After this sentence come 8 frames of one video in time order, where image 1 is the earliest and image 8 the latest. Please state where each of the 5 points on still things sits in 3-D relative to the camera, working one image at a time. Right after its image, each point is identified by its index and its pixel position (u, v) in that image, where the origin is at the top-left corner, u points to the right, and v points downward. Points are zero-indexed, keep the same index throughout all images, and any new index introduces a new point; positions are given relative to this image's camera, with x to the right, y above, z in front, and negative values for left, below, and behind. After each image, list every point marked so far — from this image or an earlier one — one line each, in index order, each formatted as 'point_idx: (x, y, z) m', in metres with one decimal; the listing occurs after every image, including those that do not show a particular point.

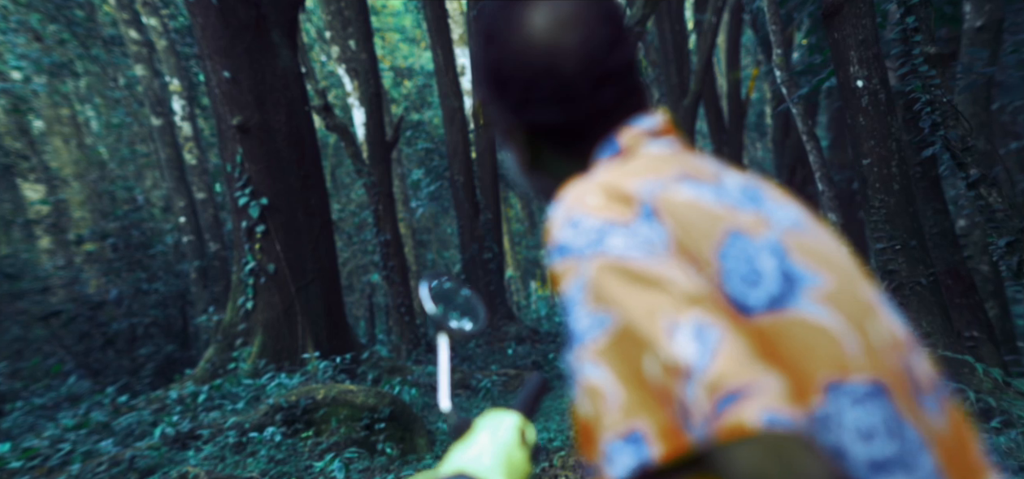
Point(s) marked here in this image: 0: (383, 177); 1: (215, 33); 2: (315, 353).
0: (-2.0, +0.9, +12.8) m
1: (-3.1, +2.2, +9.0) m
2: (-2.2, -1.2, +9.3) m
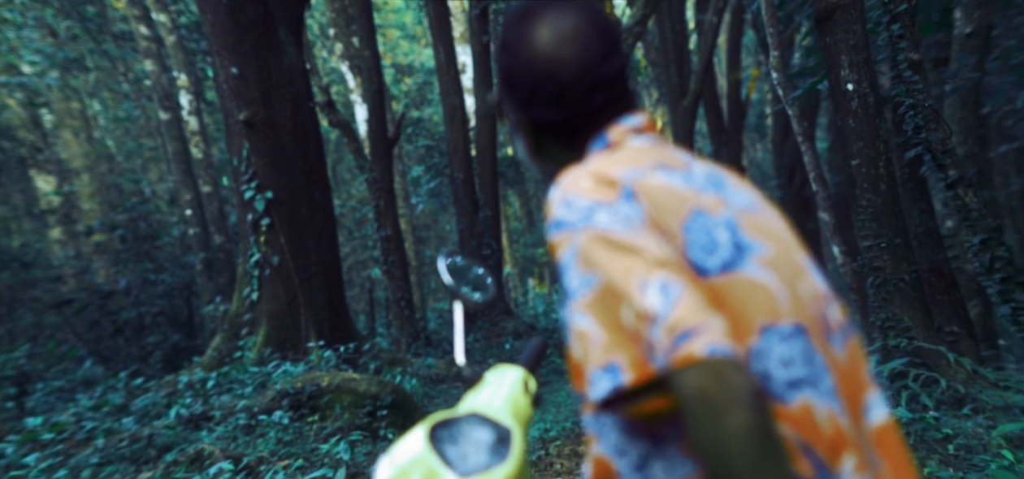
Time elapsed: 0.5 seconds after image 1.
0: (-2.0, +1.0, +13.1) m
1: (-3.1, +2.3, +9.2) m
2: (-2.2, -1.2, +9.6) m
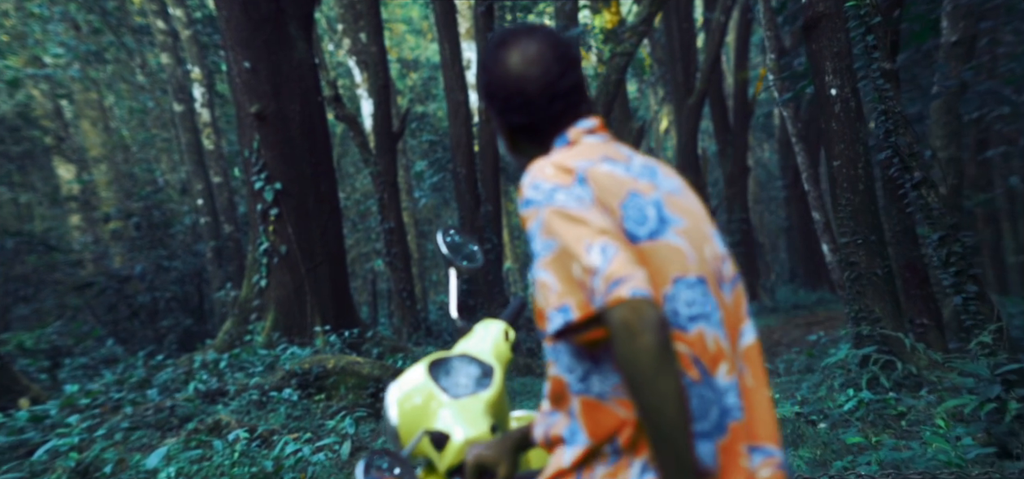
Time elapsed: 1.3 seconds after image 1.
0: (-2.0, +1.1, +13.5) m
1: (-3.1, +2.4, +9.7) m
2: (-2.2, -1.0, +10.0) m
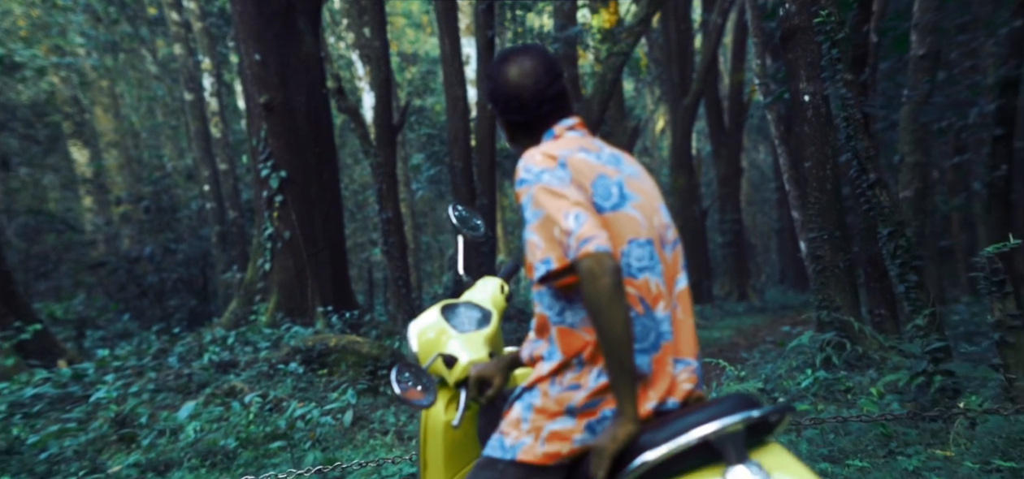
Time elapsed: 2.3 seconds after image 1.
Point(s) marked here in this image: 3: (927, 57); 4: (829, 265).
0: (-2.0, +1.3, +14.1) m
1: (-3.1, +2.6, +10.3) m
2: (-2.3, -0.9, +10.6) m
3: (+4.2, +1.9, +8.8) m
4: (+2.8, -0.2, +7.5) m
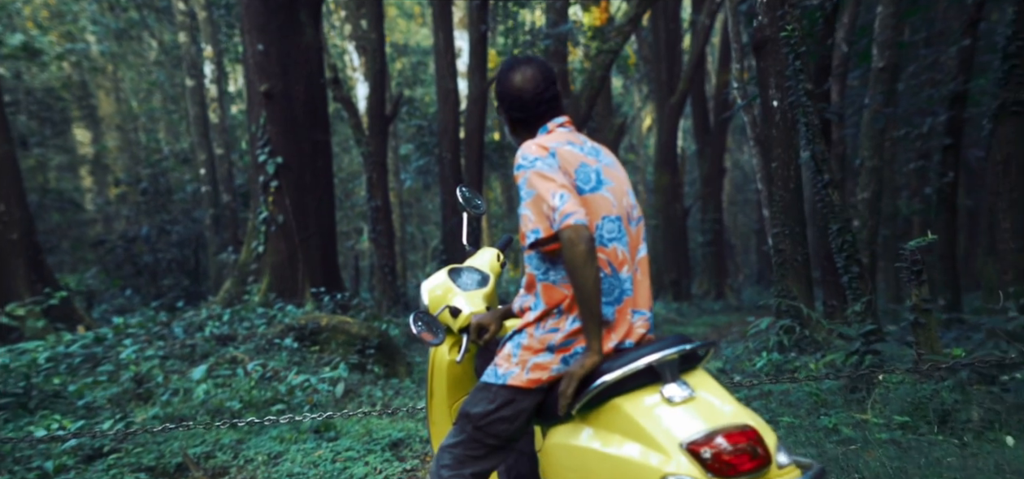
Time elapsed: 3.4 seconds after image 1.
0: (-2.2, +1.6, +14.7) m
1: (-3.2, +2.9, +10.8) m
2: (-2.5, -0.6, +11.3) m
3: (+4.1, +1.9, +9.5) m
4: (+2.6, -0.2, +8.2) m
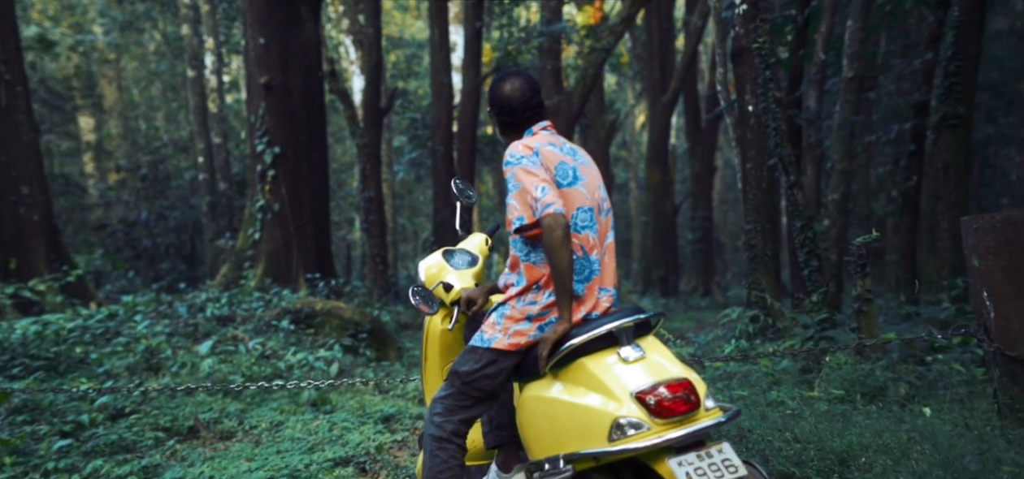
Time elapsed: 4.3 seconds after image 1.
0: (-2.4, +1.7, +15.2) m
1: (-3.3, +3.0, +11.3) m
2: (-2.7, -0.5, +11.7) m
3: (+4.0, +1.9, +10.1) m
4: (+2.5, -0.1, +8.8) m
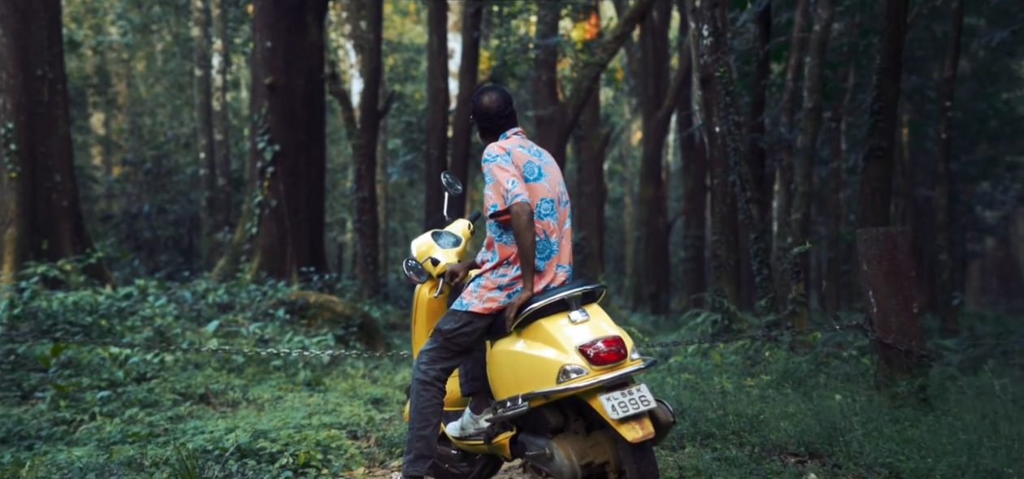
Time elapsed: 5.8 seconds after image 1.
0: (-2.6, +1.8, +15.9) m
1: (-3.4, +3.1, +12.0) m
2: (-2.9, -0.4, +12.5) m
3: (+3.9, +1.7, +10.9) m
4: (+2.3, -0.3, +9.6) m
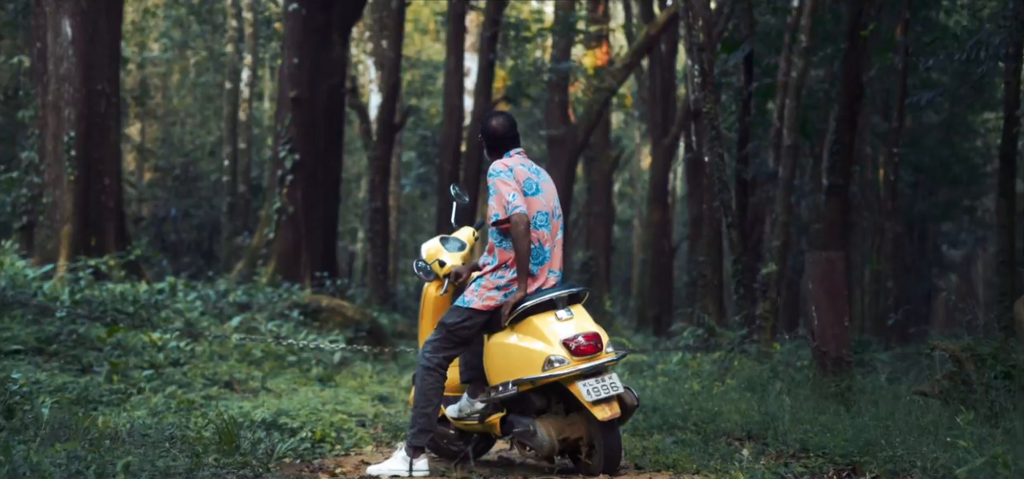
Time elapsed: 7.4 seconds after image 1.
0: (-2.4, +1.6, +16.7) m
1: (-3.2, +3.0, +12.8) m
2: (-2.9, -0.5, +13.2) m
3: (+4.0, +1.3, +11.6) m
4: (+2.3, -0.5, +10.3) m
